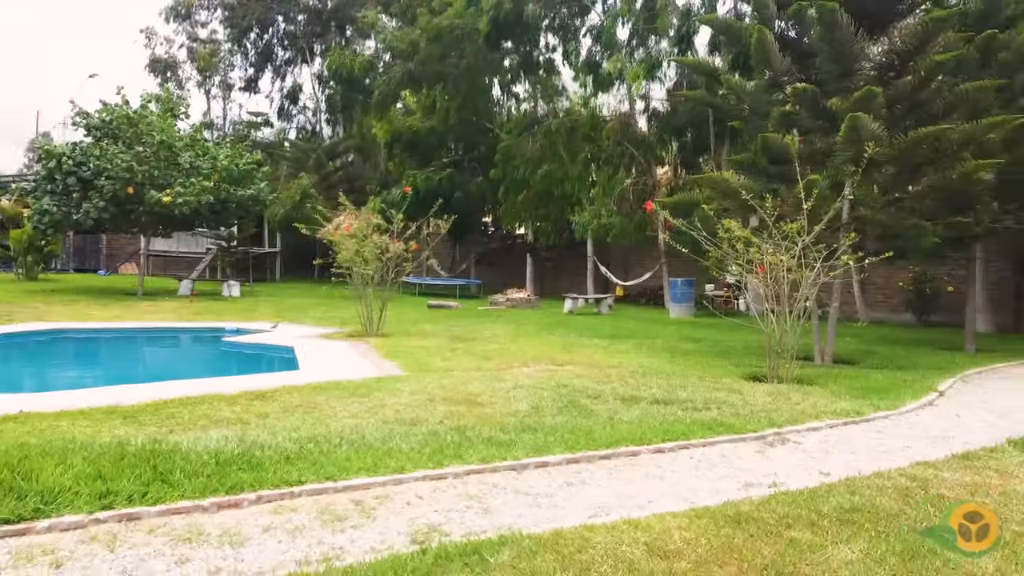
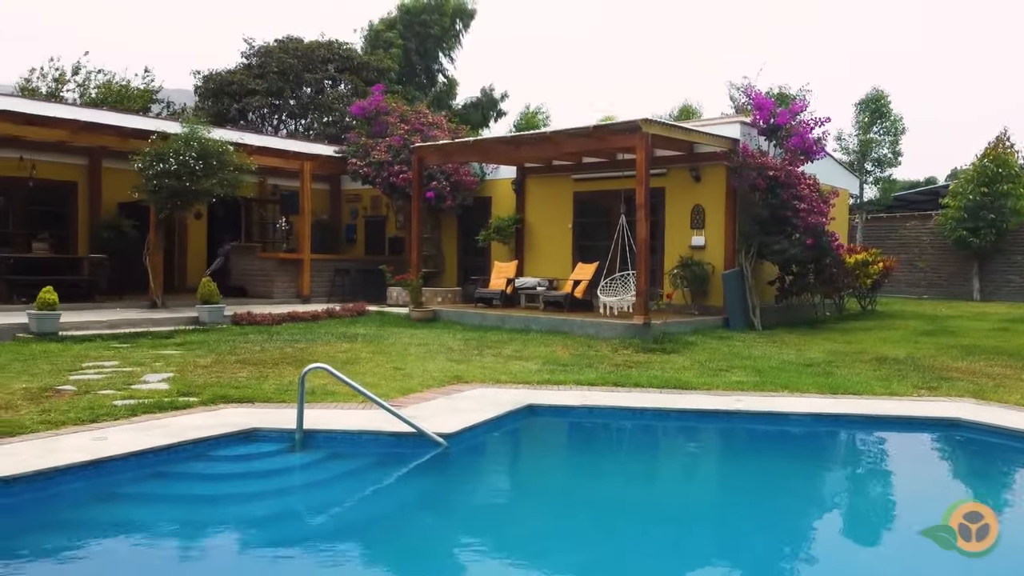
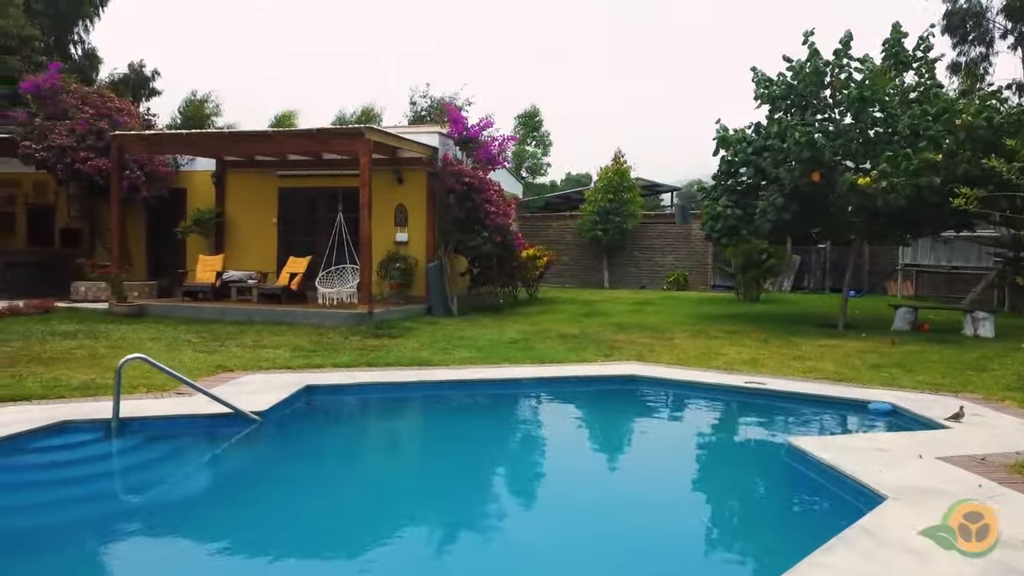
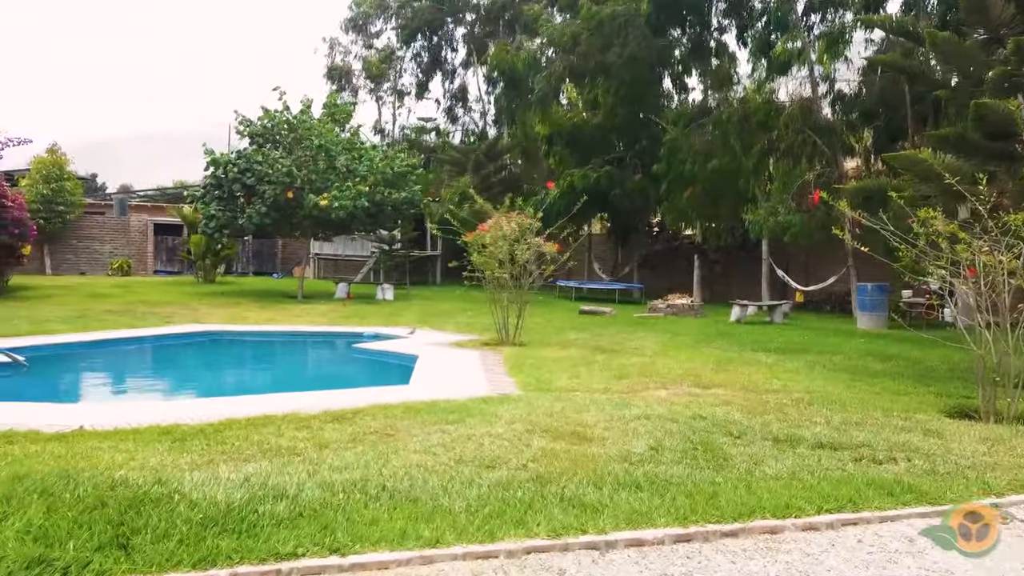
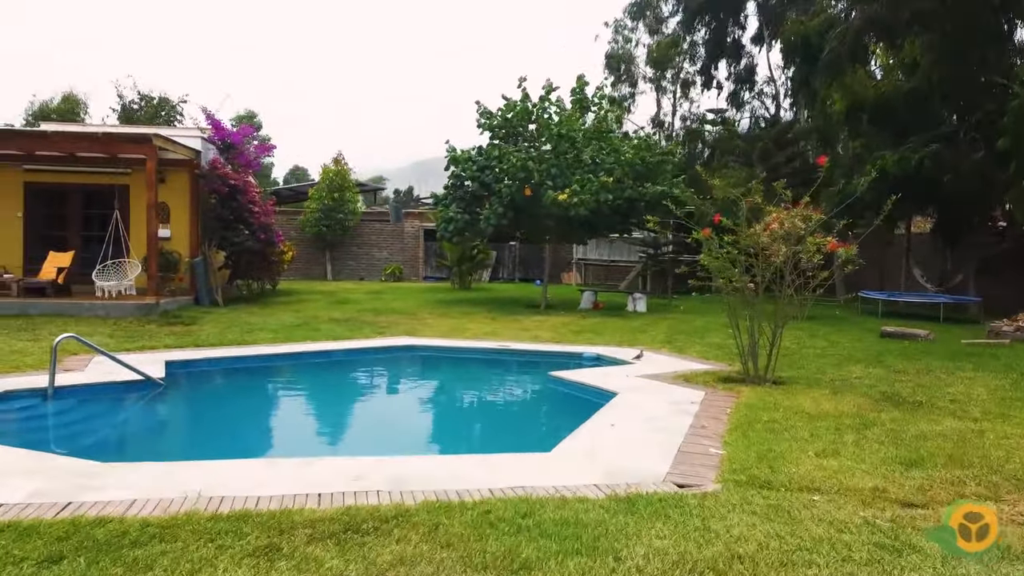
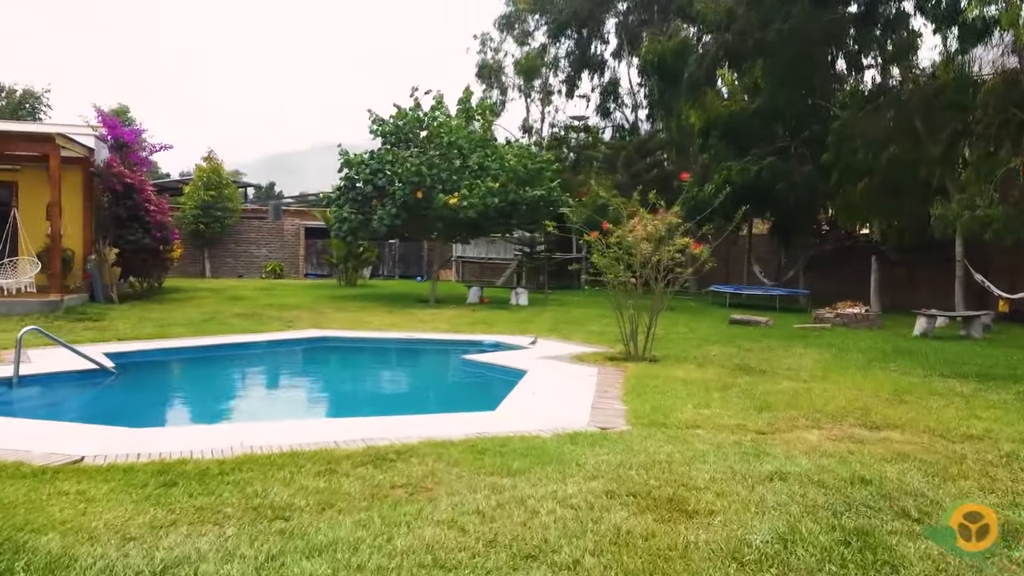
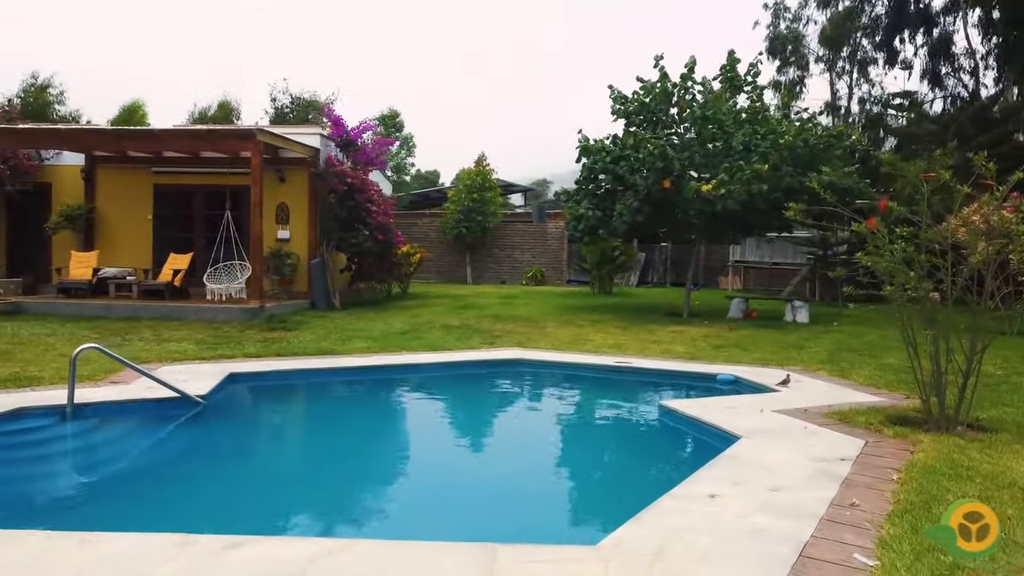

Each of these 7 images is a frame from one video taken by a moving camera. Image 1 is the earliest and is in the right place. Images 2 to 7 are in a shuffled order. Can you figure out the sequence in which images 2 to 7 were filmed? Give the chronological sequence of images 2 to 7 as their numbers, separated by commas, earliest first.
4, 6, 5, 7, 3, 2
